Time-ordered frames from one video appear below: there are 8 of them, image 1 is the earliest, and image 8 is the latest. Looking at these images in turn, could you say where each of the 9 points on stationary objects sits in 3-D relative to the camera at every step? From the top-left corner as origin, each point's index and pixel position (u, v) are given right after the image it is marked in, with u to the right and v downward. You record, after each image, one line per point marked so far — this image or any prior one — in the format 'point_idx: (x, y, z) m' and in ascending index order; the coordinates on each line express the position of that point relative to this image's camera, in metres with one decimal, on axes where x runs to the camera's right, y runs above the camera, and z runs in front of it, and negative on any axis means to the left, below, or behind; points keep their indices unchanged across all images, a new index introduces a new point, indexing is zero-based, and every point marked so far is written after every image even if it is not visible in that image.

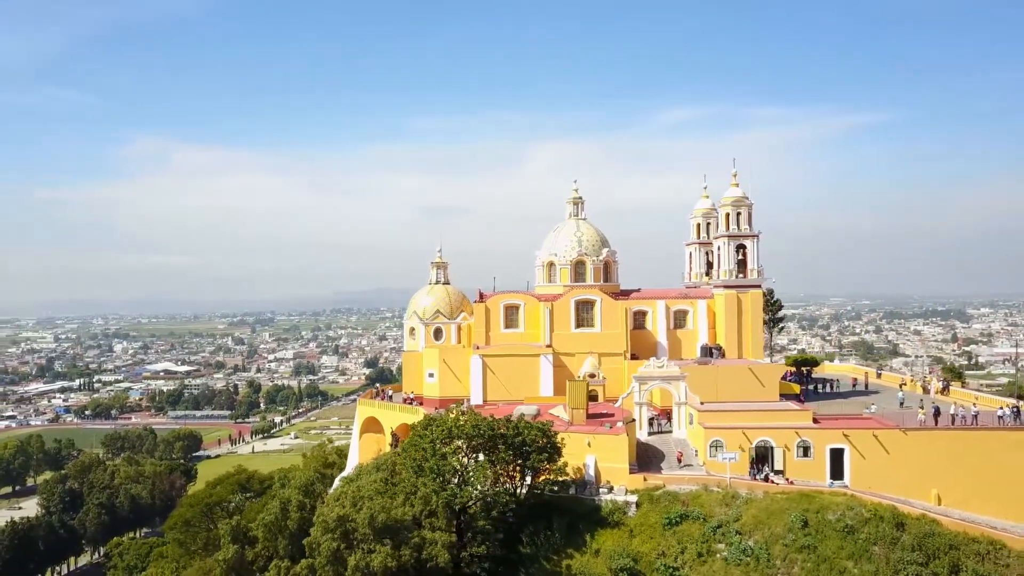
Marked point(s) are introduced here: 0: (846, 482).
0: (+8.1, -4.7, +18.4) m
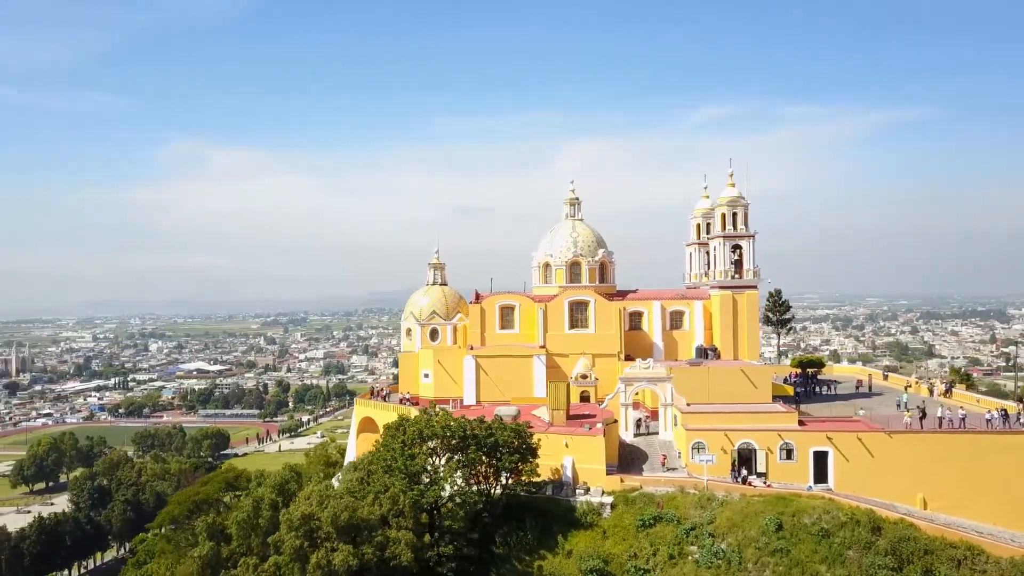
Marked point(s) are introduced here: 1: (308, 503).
0: (+7.6, -4.7, +18.2) m
1: (-3.8, -3.9, +14.1) m
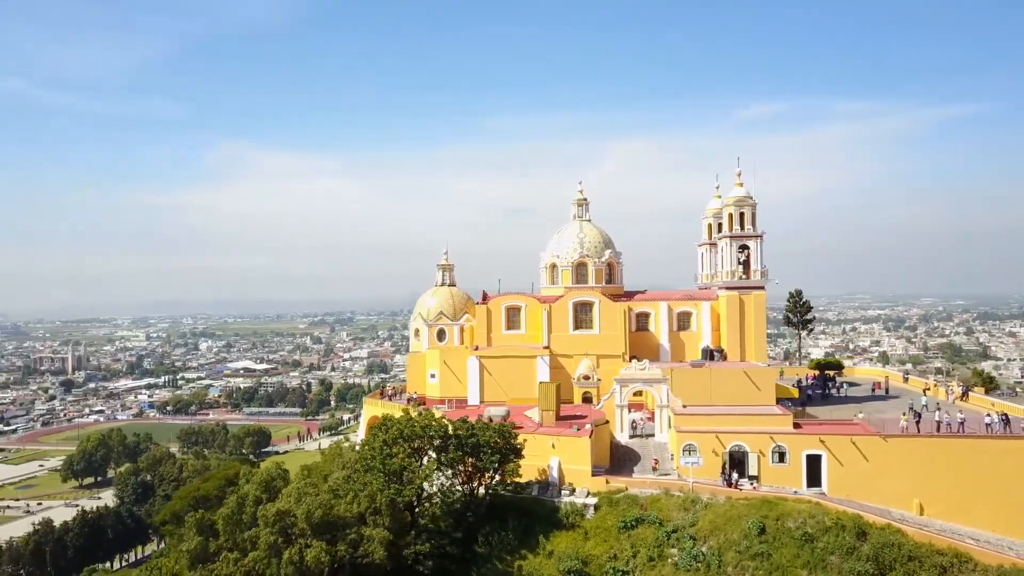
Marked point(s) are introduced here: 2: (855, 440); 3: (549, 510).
0: (+7.3, -4.7, +17.9) m
1: (-4.3, -4.0, +14.4) m
2: (+8.0, -3.5, +17.8) m
3: (+0.8, -4.8, +16.6) m
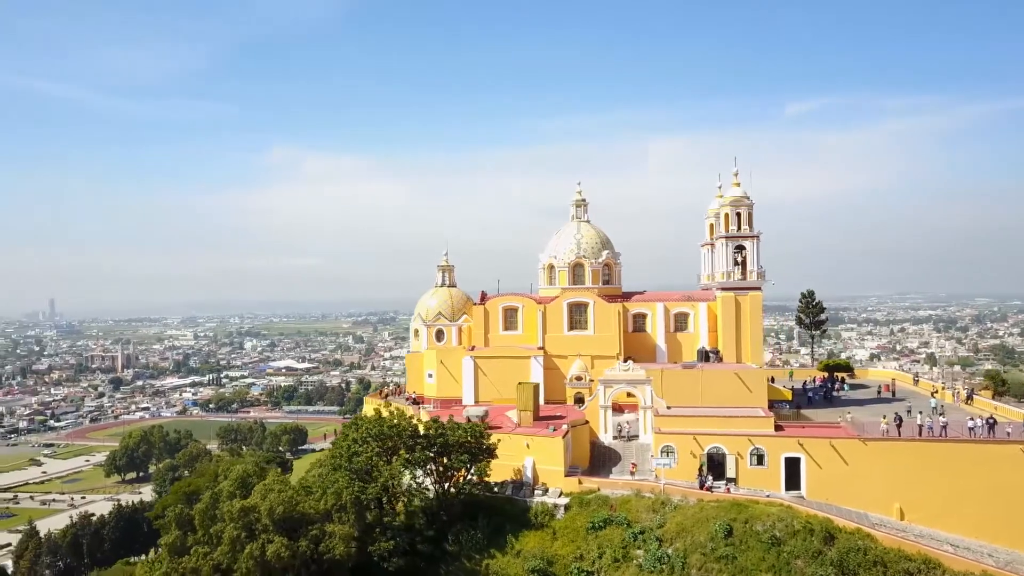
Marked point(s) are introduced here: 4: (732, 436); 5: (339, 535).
0: (+6.7, -4.7, +17.7) m
1: (-5.0, -4.0, +14.7) m
2: (+7.4, -3.6, +17.5) m
3: (+0.2, -4.9, +16.8) m
4: (+5.3, -3.5, +18.2) m
5: (-3.2, -4.6, +14.0) m
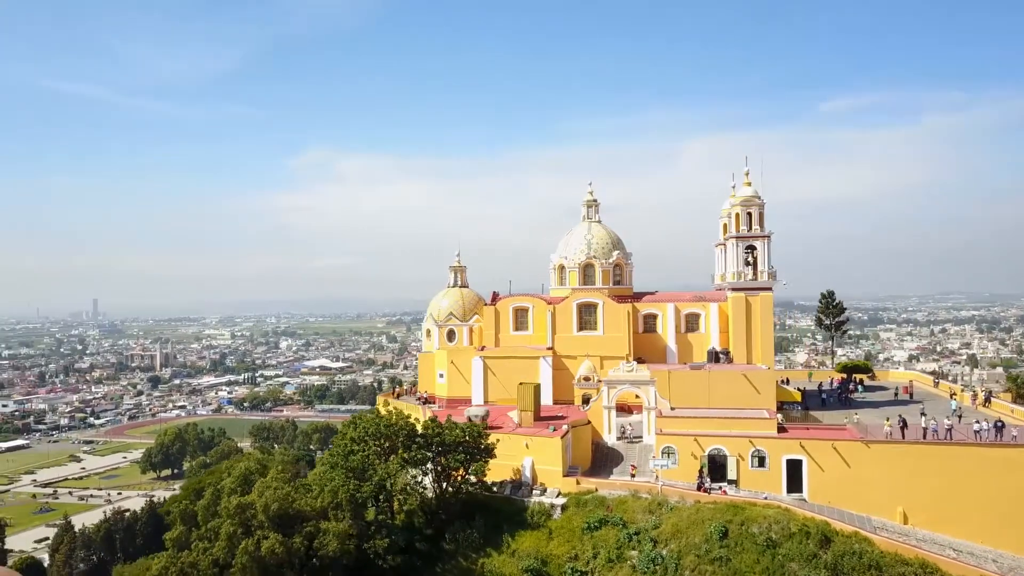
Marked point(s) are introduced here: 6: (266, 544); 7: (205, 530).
0: (+6.7, -4.8, +17.5) m
1: (-5.1, -4.0, +15.0) m
2: (+7.4, -3.6, +17.4) m
3: (+0.1, -4.9, +16.9) m
4: (+5.3, -3.5, +18.1) m
5: (-3.3, -4.6, +14.2) m
6: (-4.4, -4.6, +13.7) m
7: (-6.1, -4.8, +15.0) m
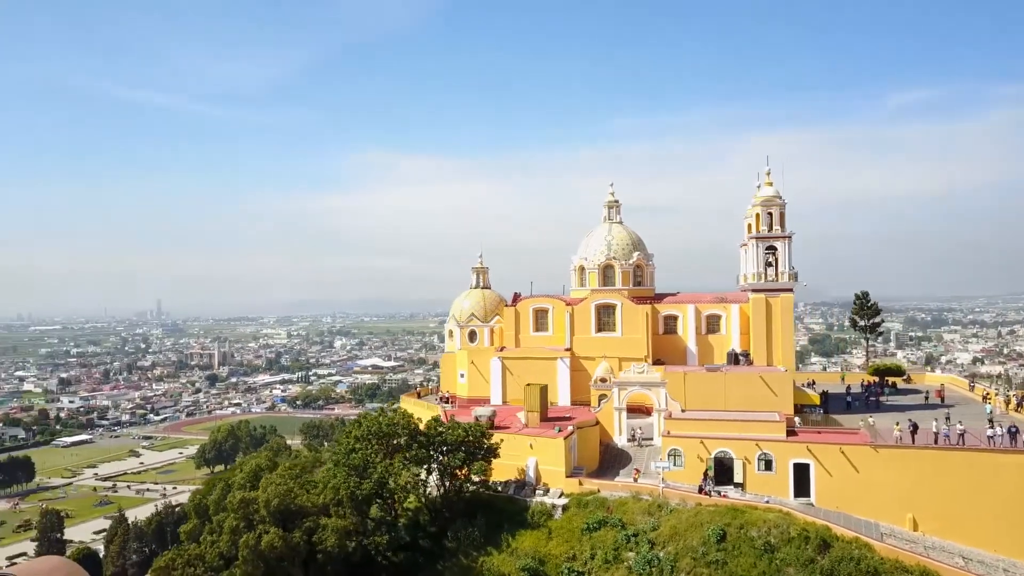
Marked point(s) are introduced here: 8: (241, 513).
0: (+6.8, -4.8, +17.3) m
1: (-5.2, -4.1, +15.5) m
2: (+7.4, -3.6, +17.1) m
3: (+0.2, -4.9, +17.0) m
4: (+5.4, -3.6, +18.0) m
5: (-3.4, -4.6, +14.6) m
6: (-4.6, -4.7, +14.2) m
7: (-6.1, -4.8, +15.6) m
8: (-5.2, -4.4, +14.8) m
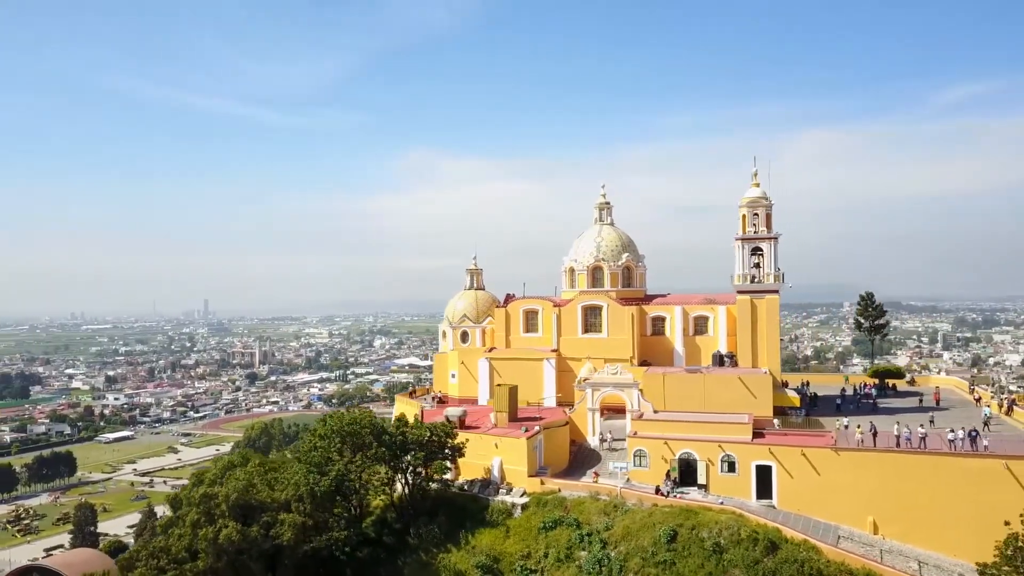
0: (+5.9, -4.9, +17.3) m
1: (-6.1, -4.1, +16.1) m
2: (+6.6, -3.7, +17.1) m
3: (-0.7, -5.0, +17.3) m
4: (+4.5, -3.6, +18.0) m
5: (-4.4, -4.7, +15.1) m
6: (-5.6, -4.7, +14.7) m
7: (-7.0, -4.9, +16.2) m
8: (-6.2, -4.4, +15.4) m
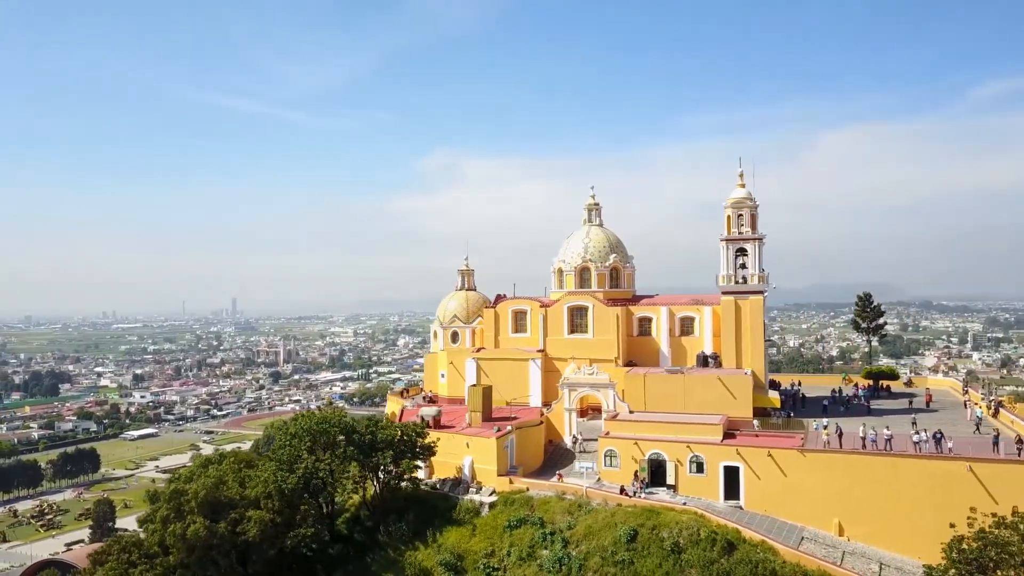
0: (+5.2, -4.9, +17.4) m
1: (-6.8, -4.1, +16.4) m
2: (+5.8, -3.7, +17.1) m
3: (-1.4, -5.0, +17.6) m
4: (+3.8, -3.7, +18.1) m
5: (-5.2, -4.7, +15.4) m
6: (-6.3, -4.7, +15.1) m
7: (-7.8, -4.9, +16.6) m
8: (-7.0, -4.5, +15.7) m
